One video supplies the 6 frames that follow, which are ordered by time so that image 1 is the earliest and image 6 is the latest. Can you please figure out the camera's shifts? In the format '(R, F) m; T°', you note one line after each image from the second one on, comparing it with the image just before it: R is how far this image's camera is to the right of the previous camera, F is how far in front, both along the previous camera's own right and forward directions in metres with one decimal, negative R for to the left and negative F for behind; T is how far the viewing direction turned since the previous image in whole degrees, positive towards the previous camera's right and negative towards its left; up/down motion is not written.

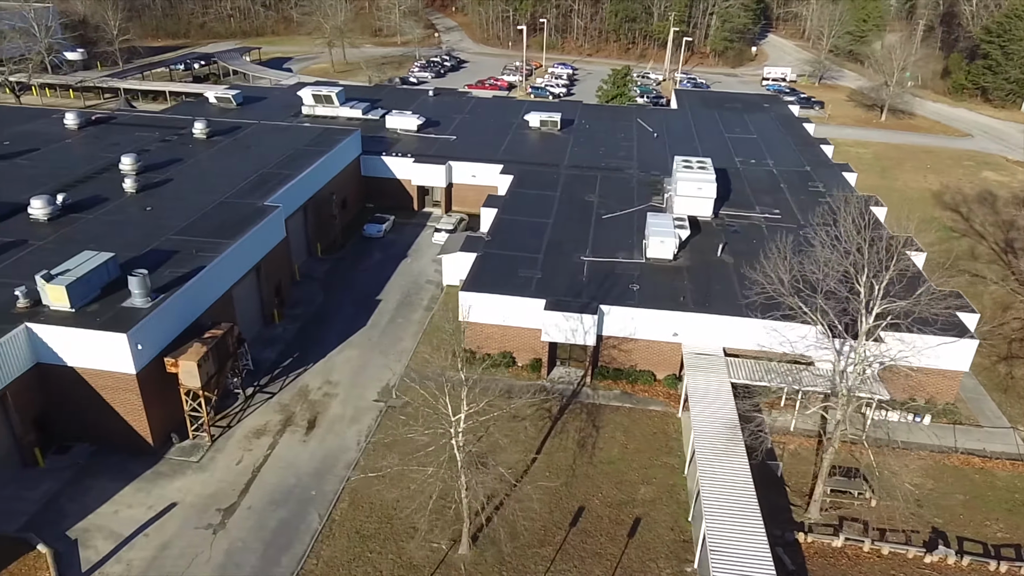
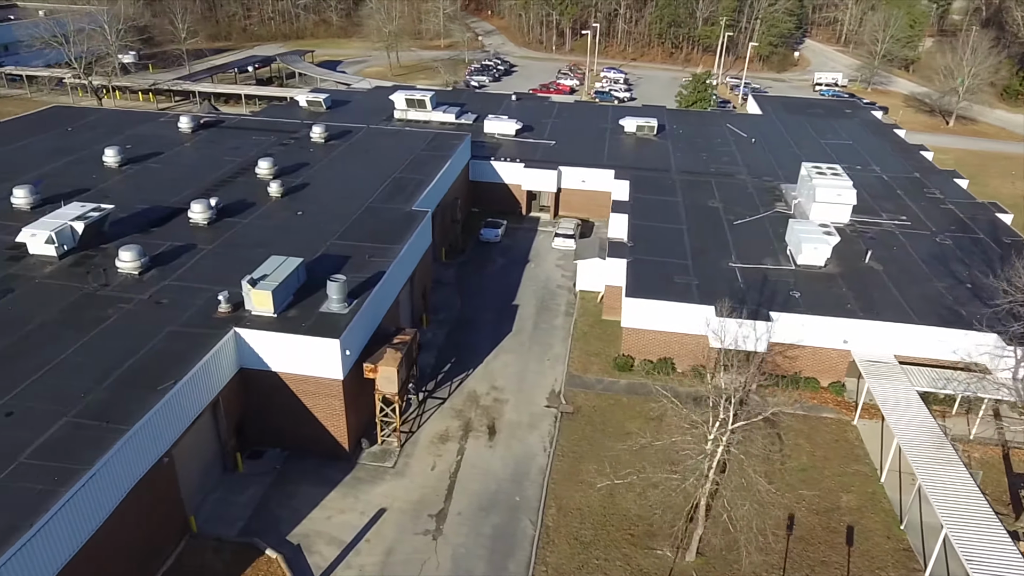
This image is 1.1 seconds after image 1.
(-6.1, 0.0) m; 0°
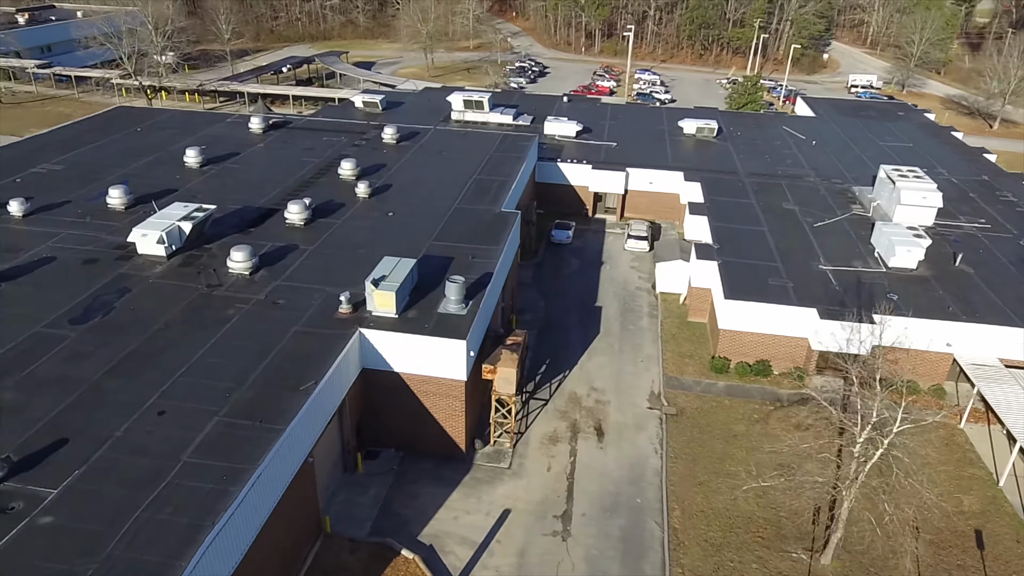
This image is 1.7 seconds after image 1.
(-3.5, 0.0) m; 0°
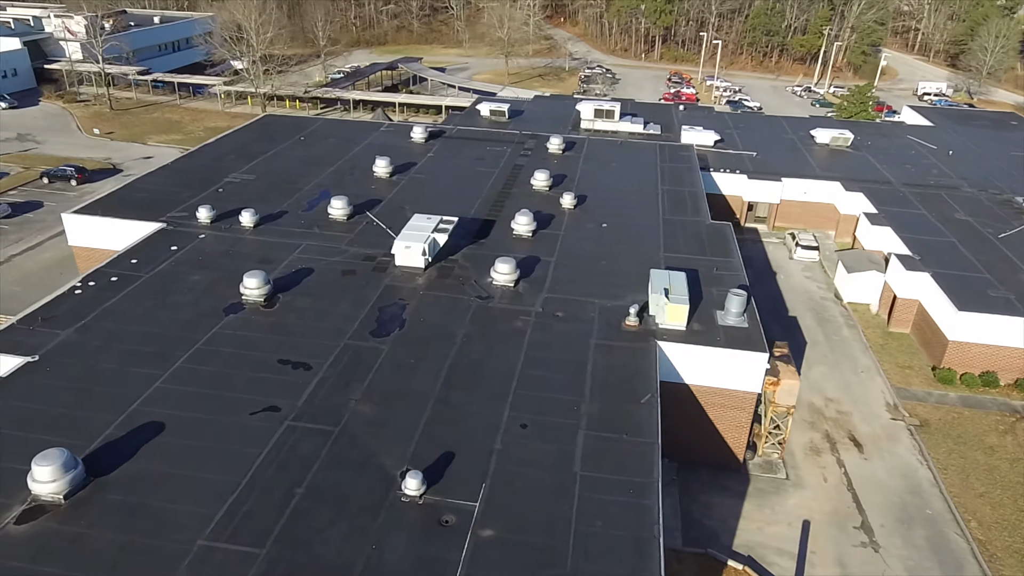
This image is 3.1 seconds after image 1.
(-8.9, -0.3) m; 0°
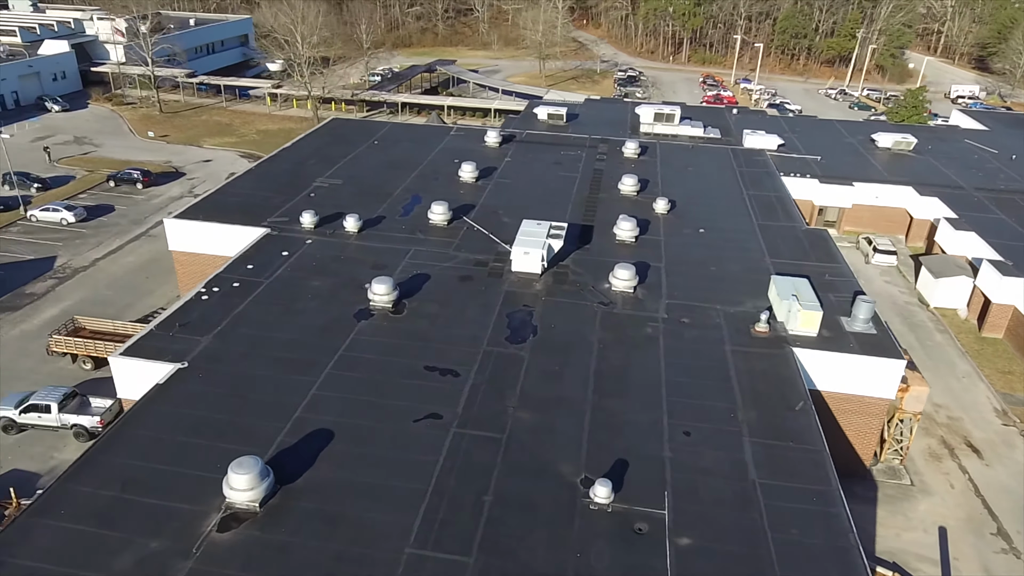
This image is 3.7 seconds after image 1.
(-4.1, -0.1) m; 0°
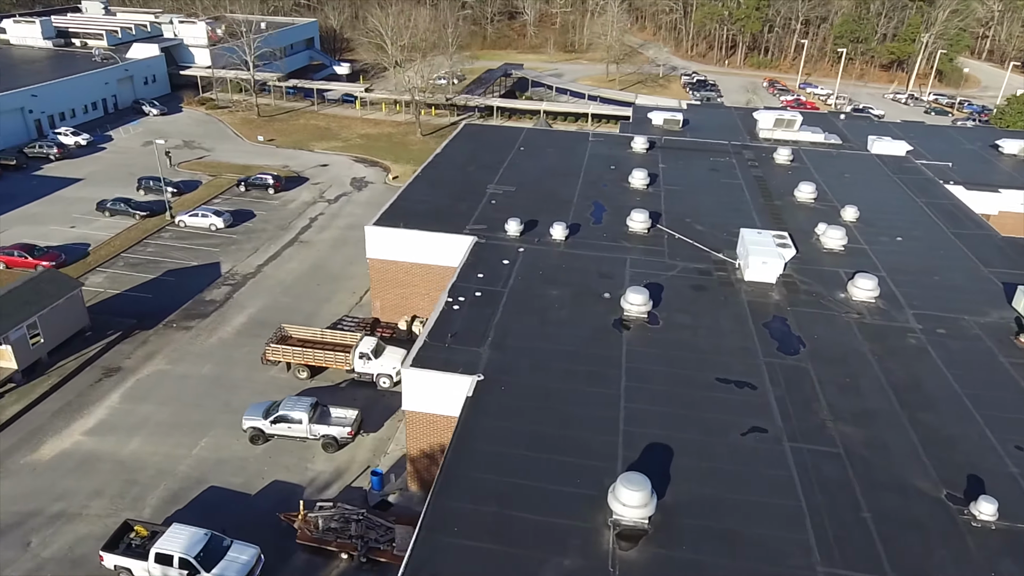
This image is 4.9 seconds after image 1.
(-8.2, +0.2) m; 0°
